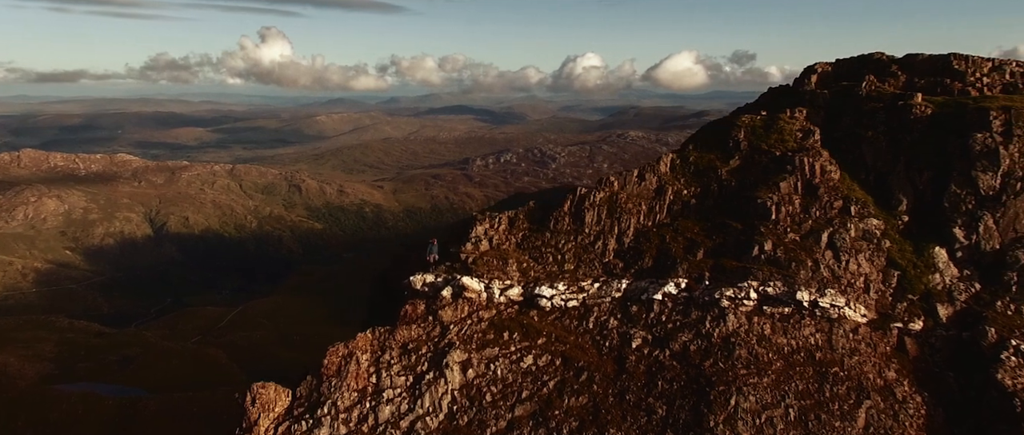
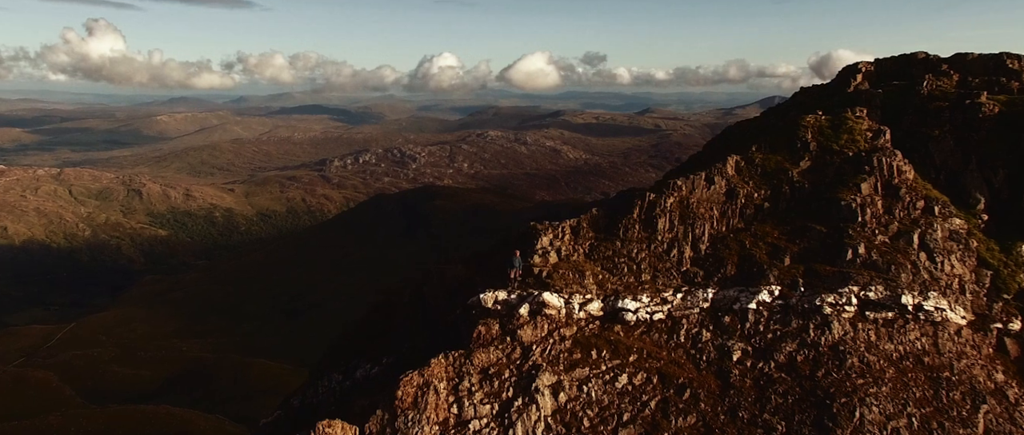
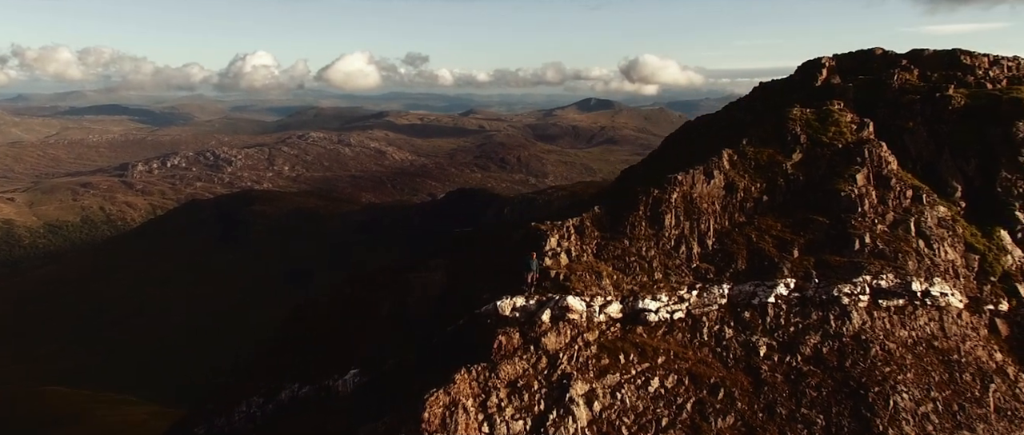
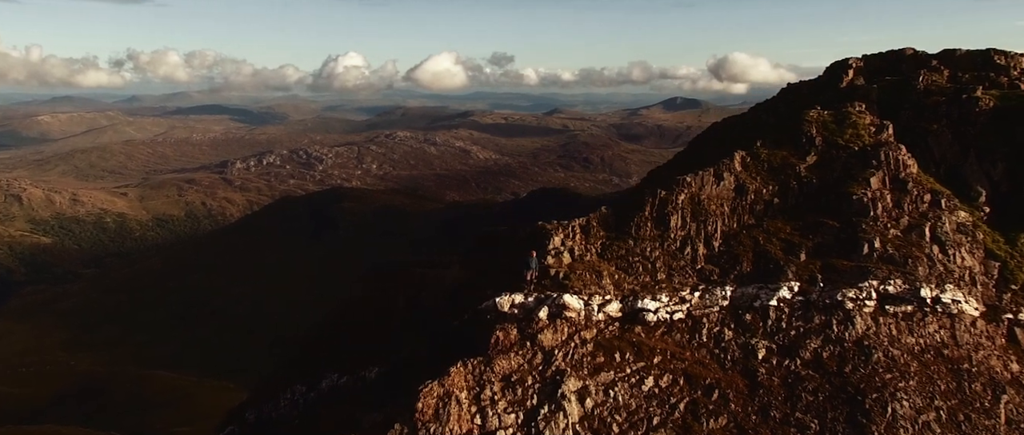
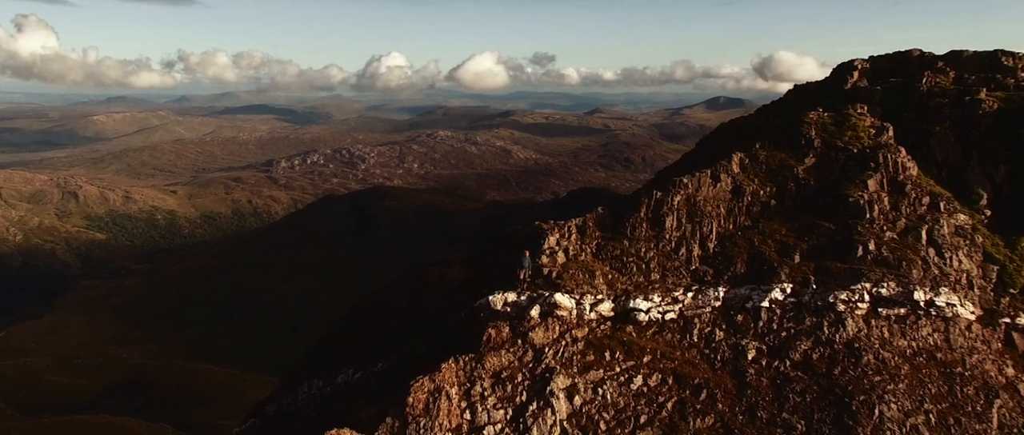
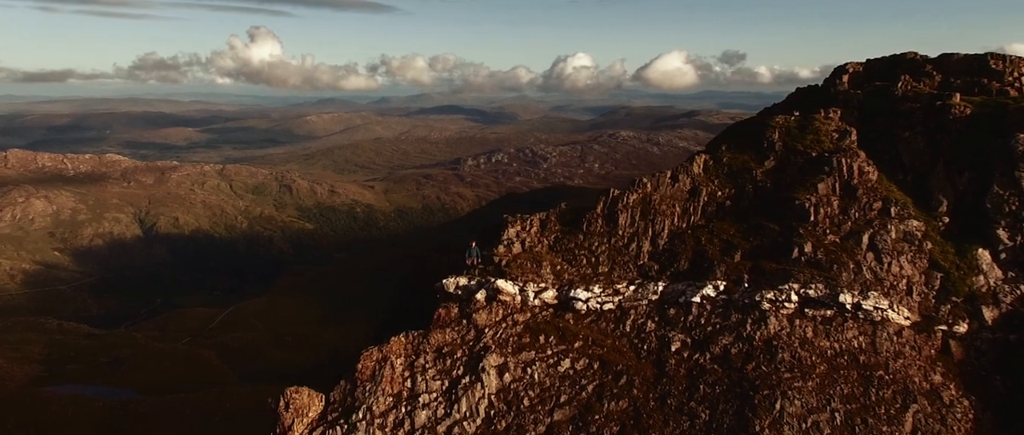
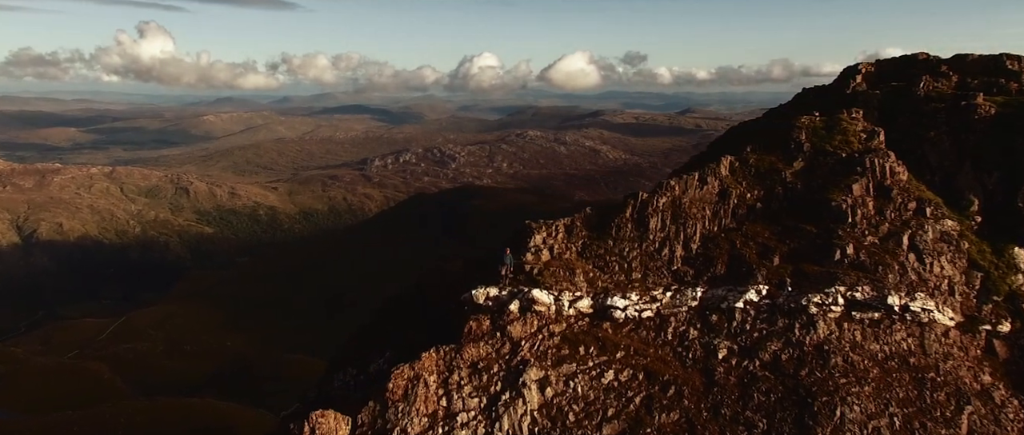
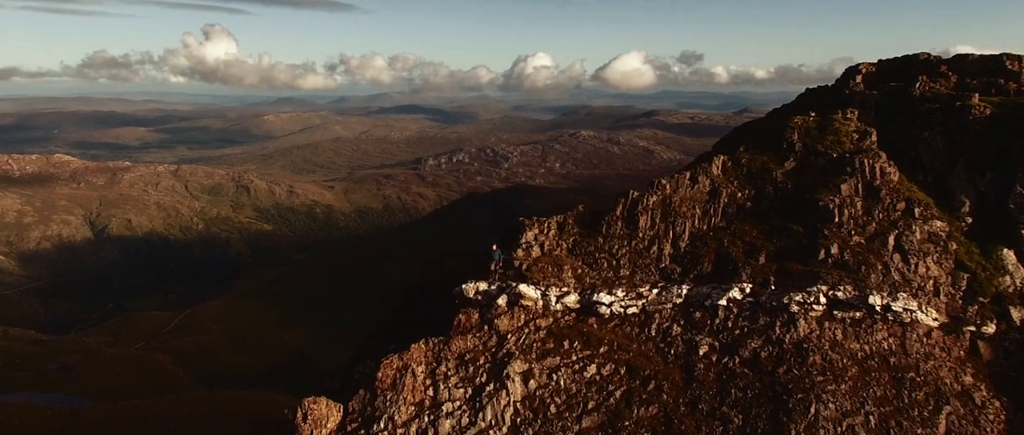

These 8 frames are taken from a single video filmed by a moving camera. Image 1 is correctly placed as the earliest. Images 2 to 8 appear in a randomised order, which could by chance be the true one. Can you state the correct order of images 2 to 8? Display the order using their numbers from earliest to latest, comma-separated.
6, 8, 7, 2, 5, 4, 3
